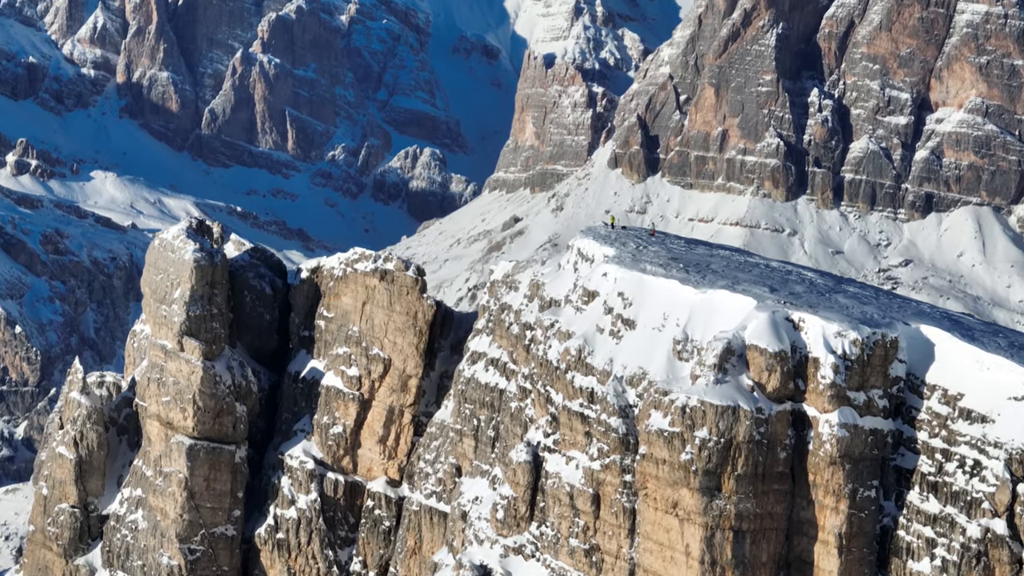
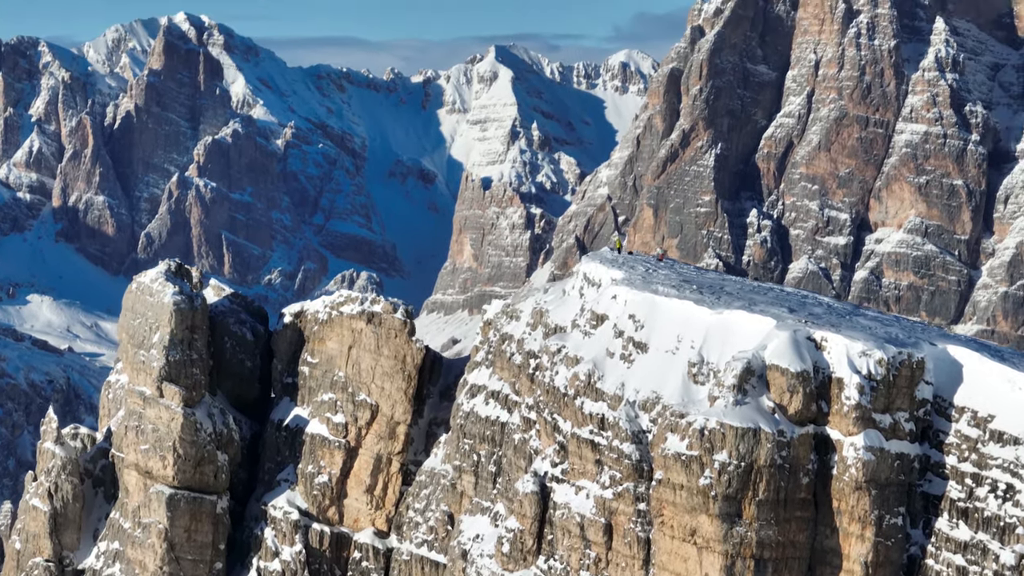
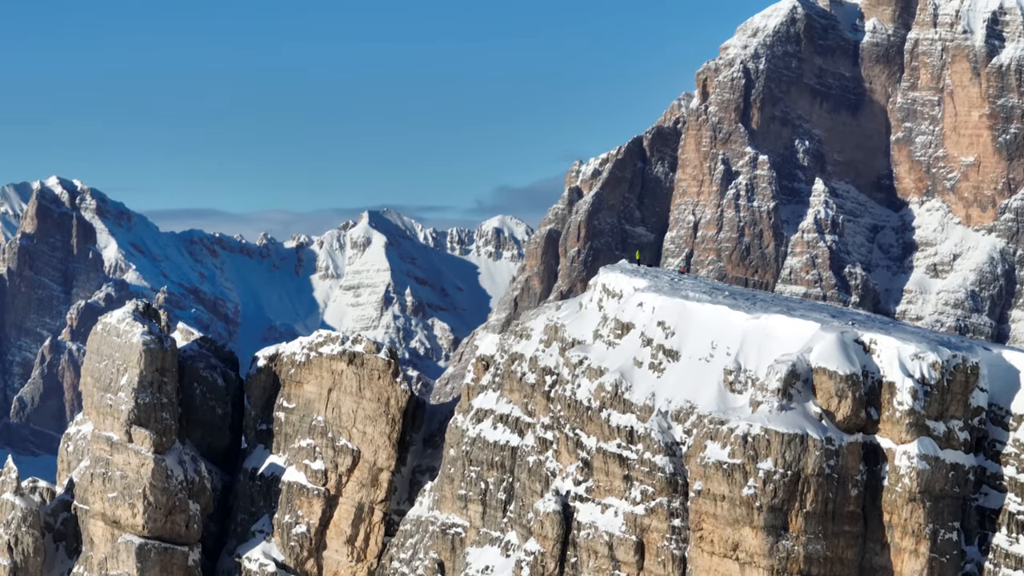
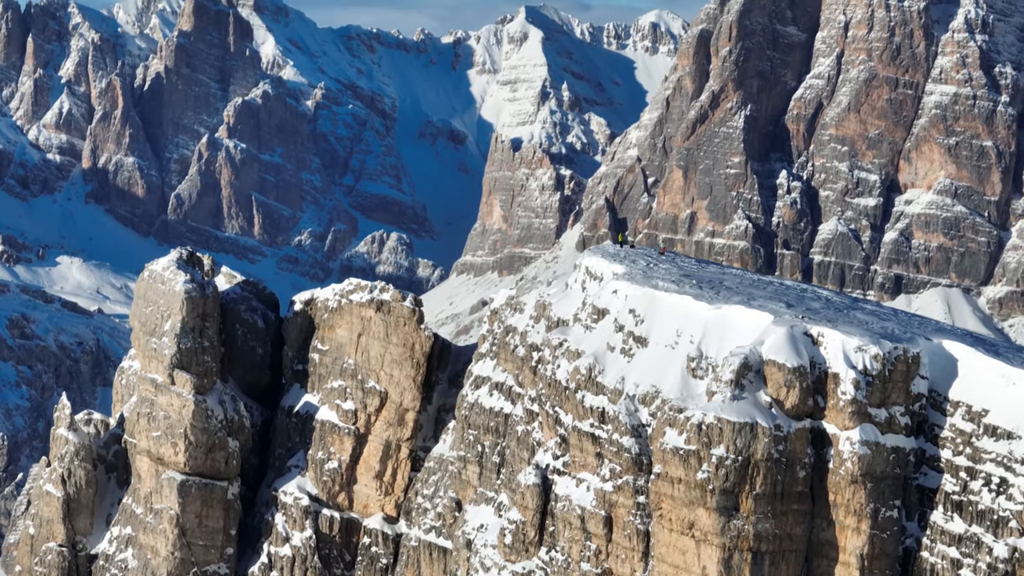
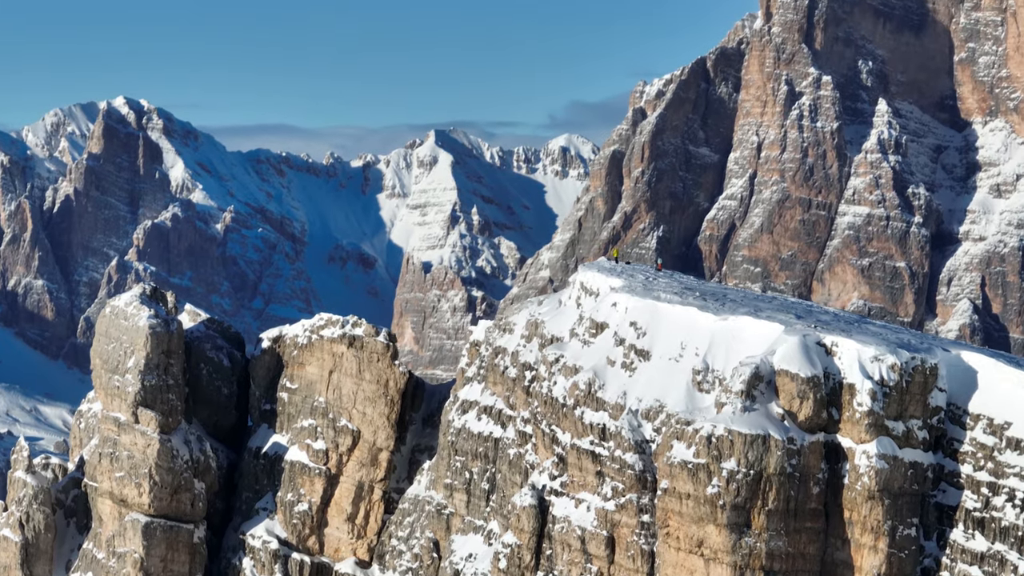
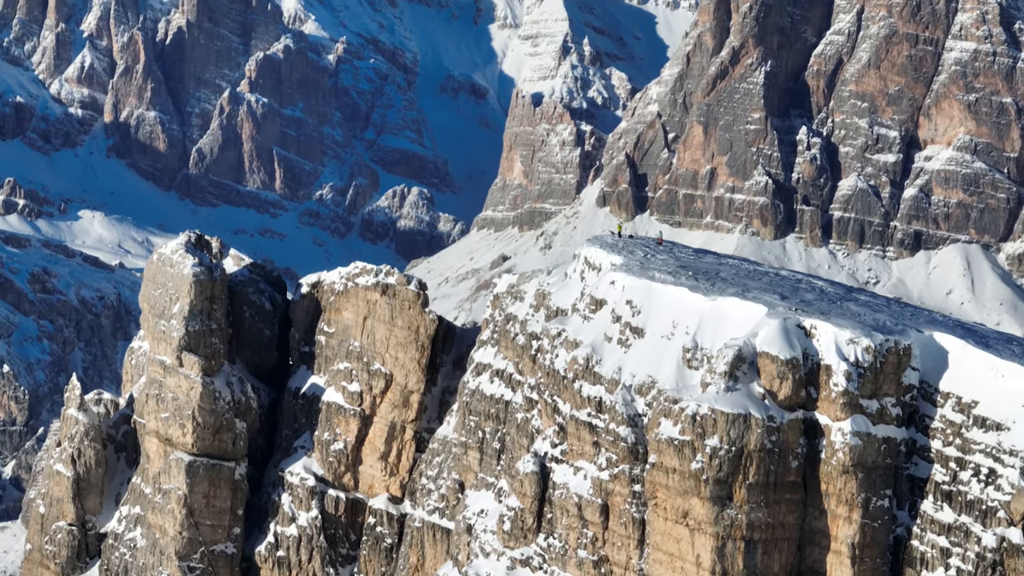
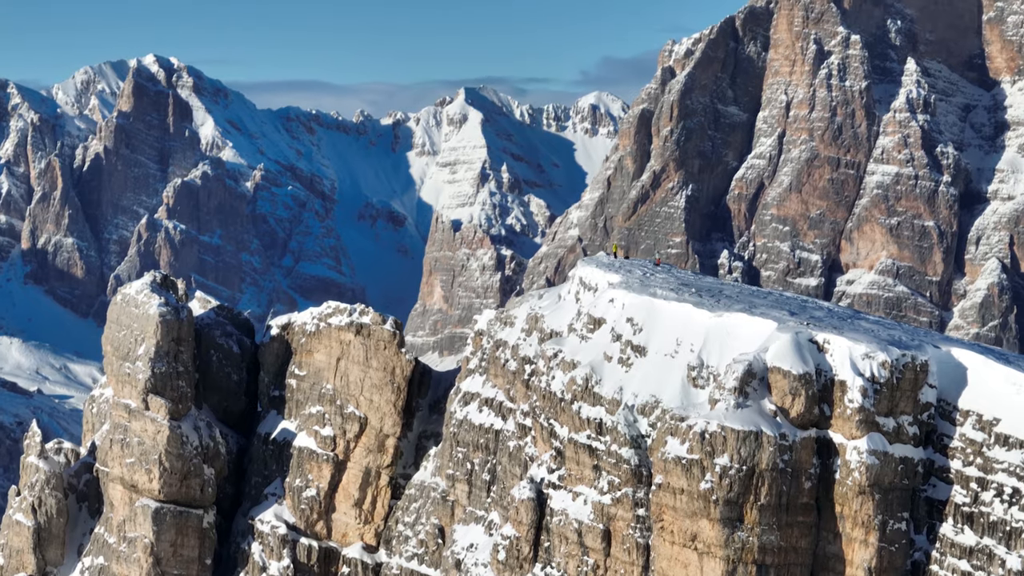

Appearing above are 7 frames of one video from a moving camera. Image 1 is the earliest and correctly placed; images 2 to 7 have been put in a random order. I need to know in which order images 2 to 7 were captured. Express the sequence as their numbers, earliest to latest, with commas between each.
6, 4, 2, 7, 5, 3
